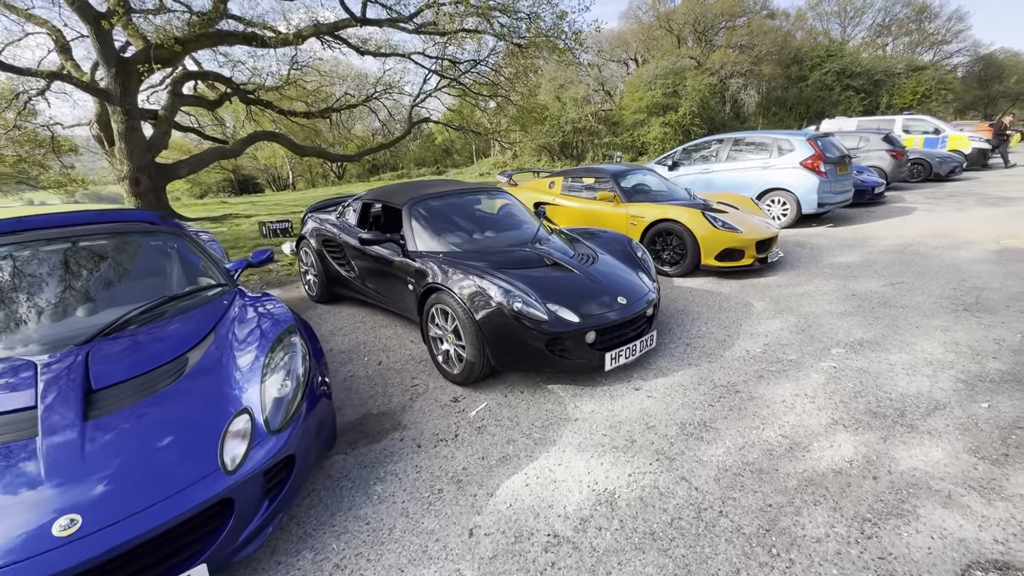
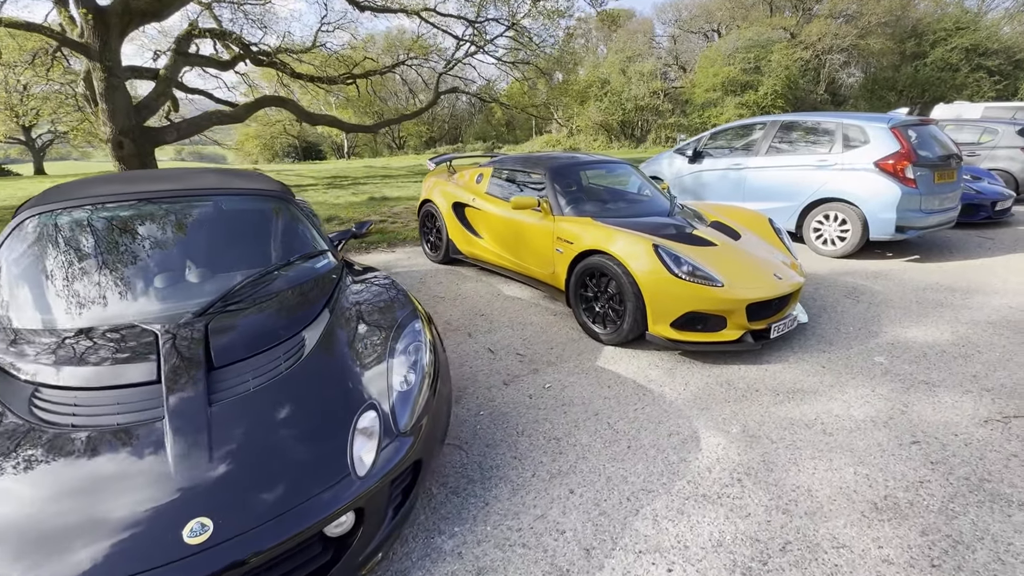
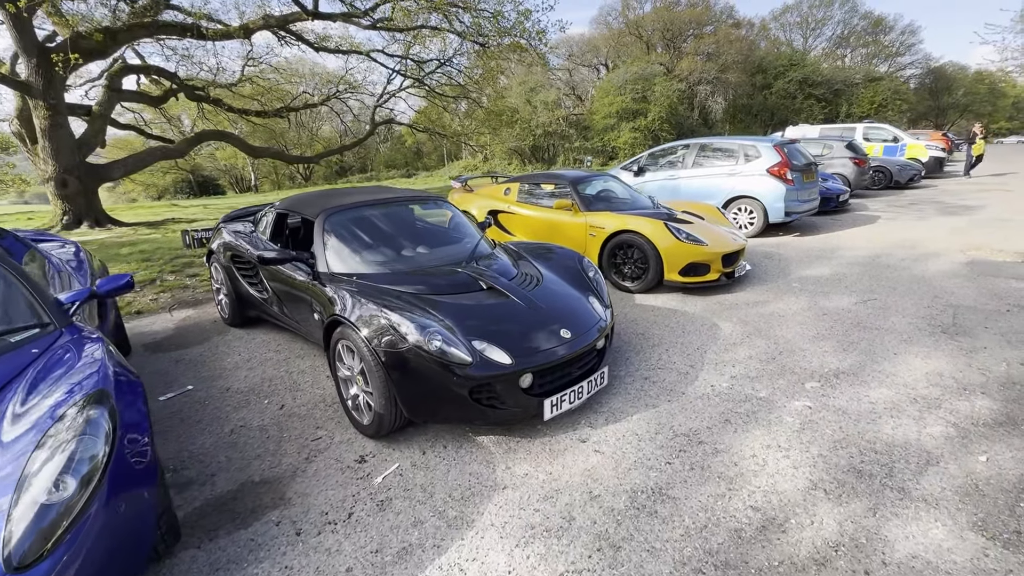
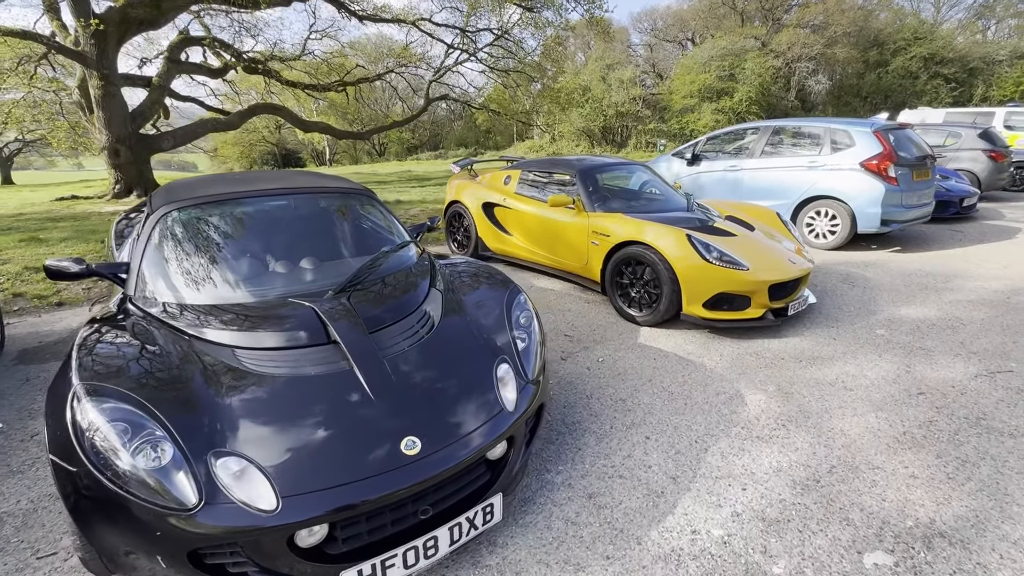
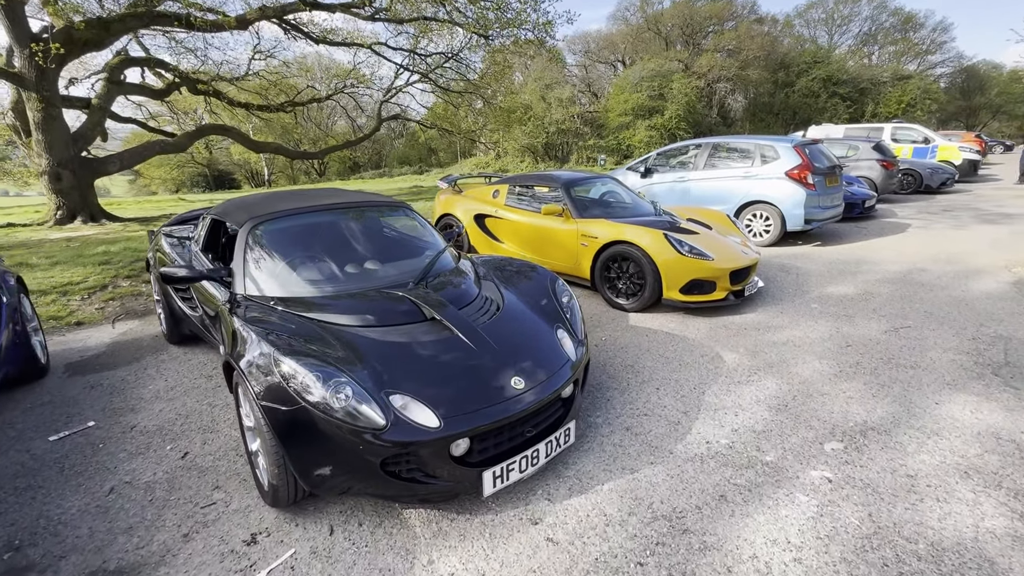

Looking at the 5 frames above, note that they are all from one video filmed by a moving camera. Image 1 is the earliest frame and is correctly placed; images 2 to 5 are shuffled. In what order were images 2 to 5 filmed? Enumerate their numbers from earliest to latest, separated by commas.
3, 5, 4, 2
